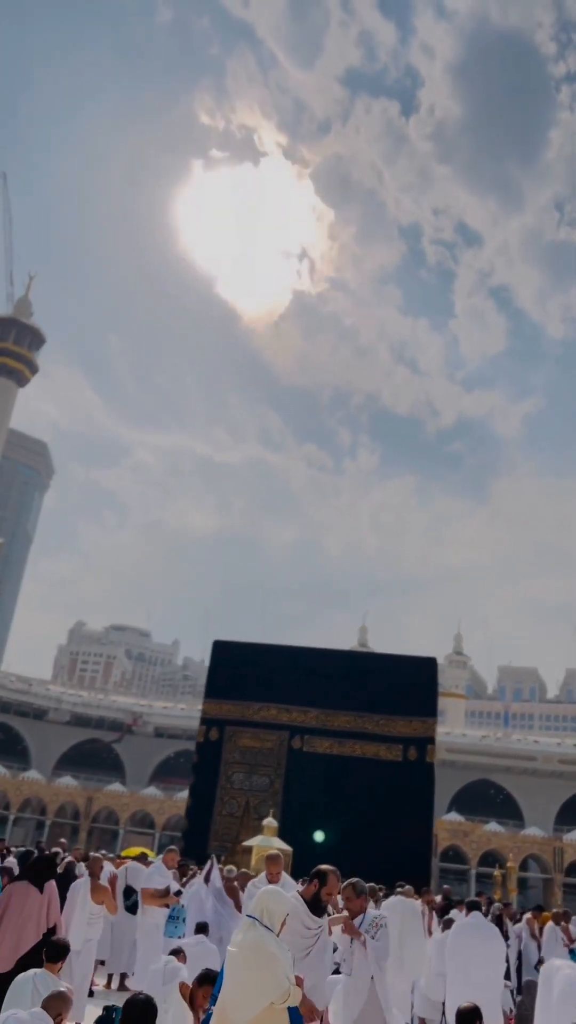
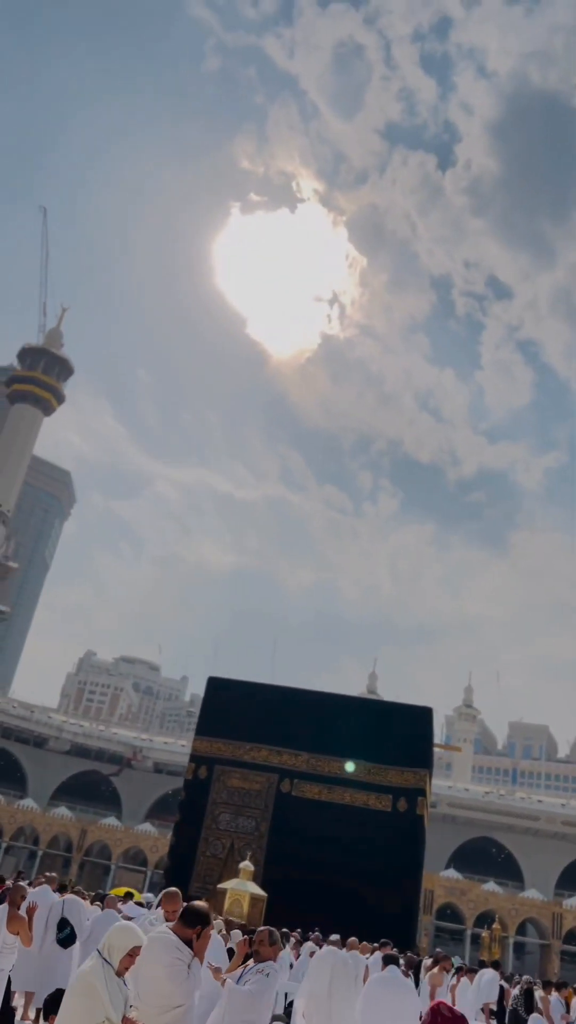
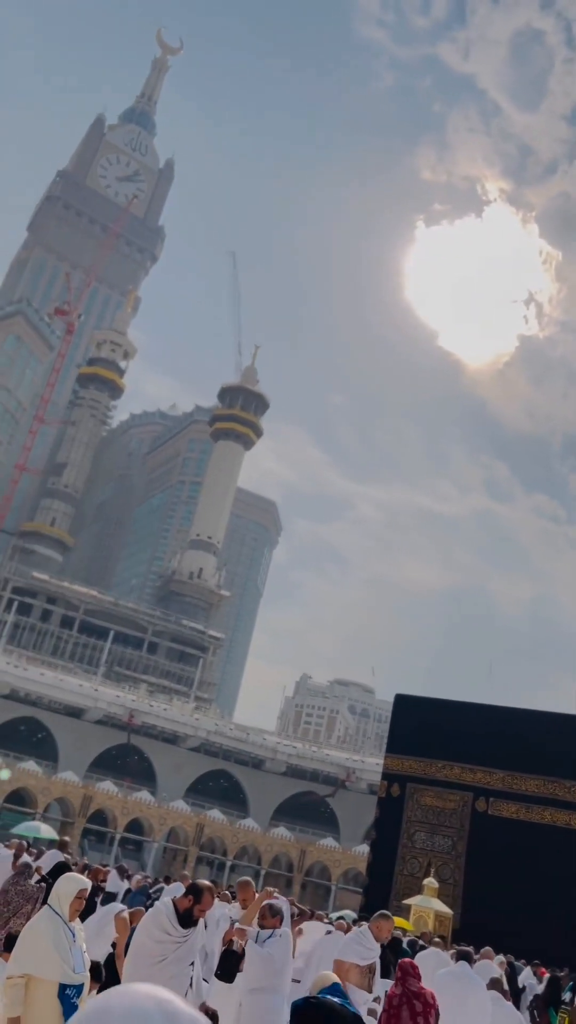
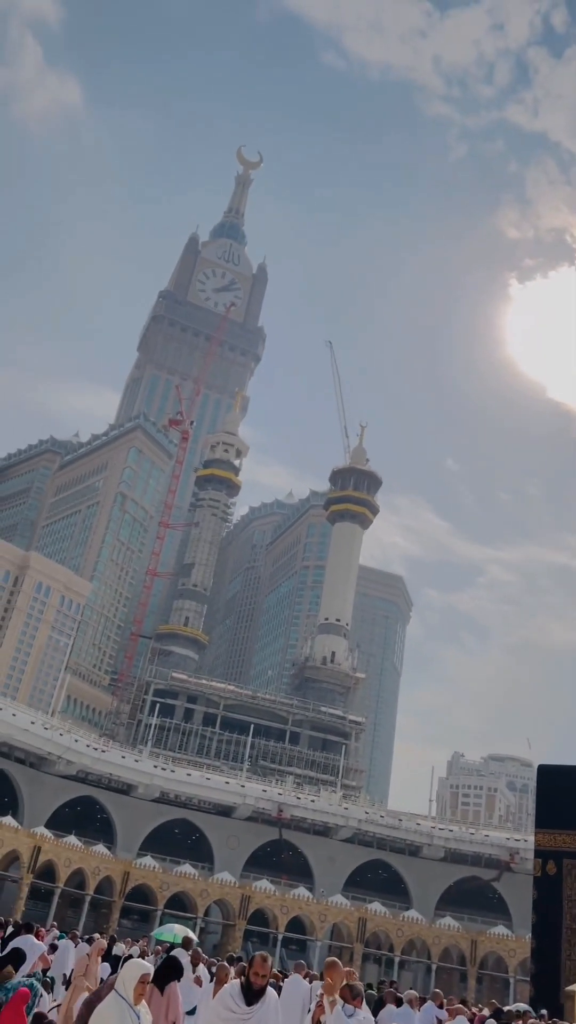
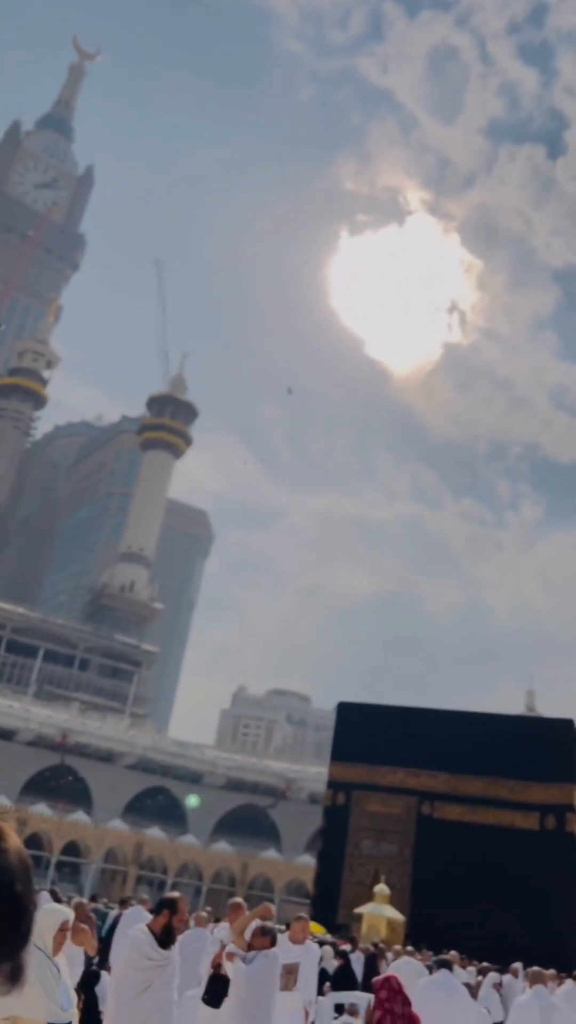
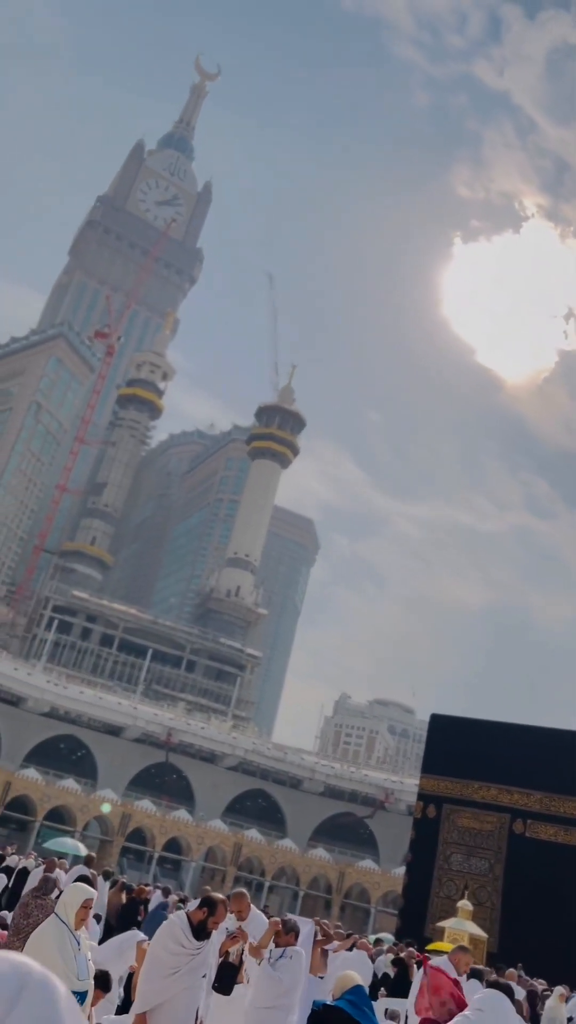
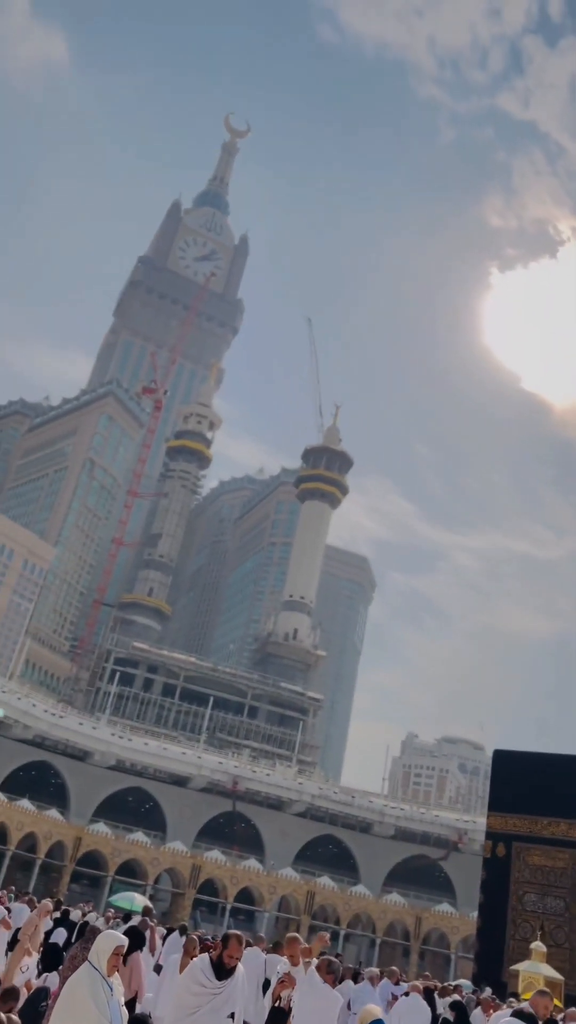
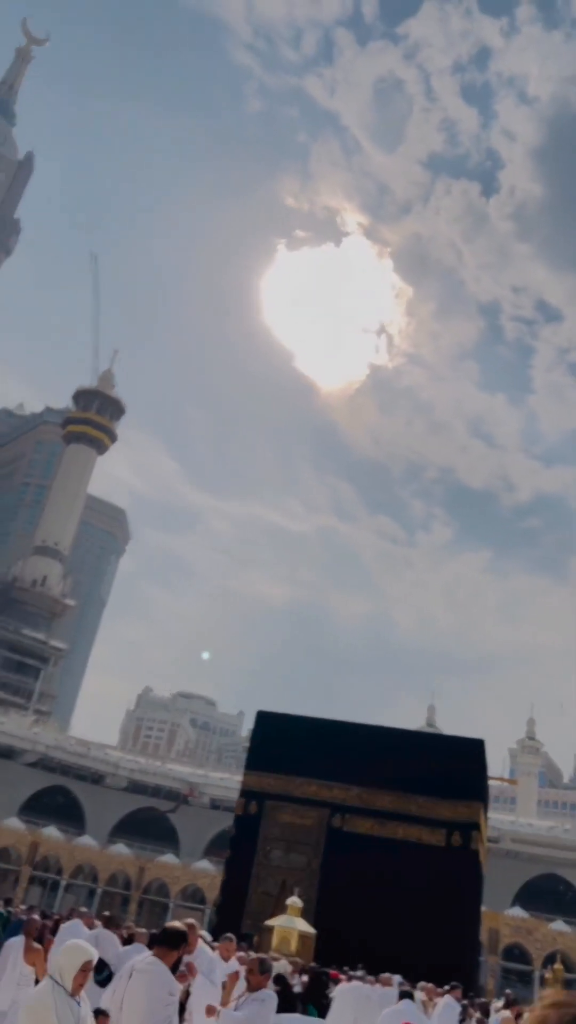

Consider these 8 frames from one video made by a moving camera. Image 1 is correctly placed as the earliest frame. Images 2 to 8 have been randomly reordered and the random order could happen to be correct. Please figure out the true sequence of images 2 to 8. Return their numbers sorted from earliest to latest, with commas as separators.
2, 8, 5, 3, 6, 7, 4
